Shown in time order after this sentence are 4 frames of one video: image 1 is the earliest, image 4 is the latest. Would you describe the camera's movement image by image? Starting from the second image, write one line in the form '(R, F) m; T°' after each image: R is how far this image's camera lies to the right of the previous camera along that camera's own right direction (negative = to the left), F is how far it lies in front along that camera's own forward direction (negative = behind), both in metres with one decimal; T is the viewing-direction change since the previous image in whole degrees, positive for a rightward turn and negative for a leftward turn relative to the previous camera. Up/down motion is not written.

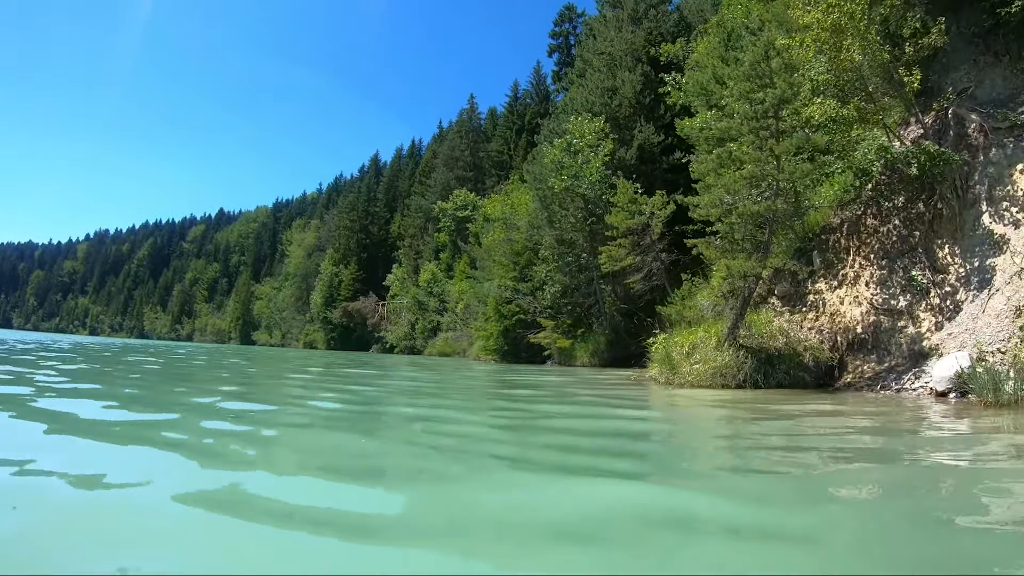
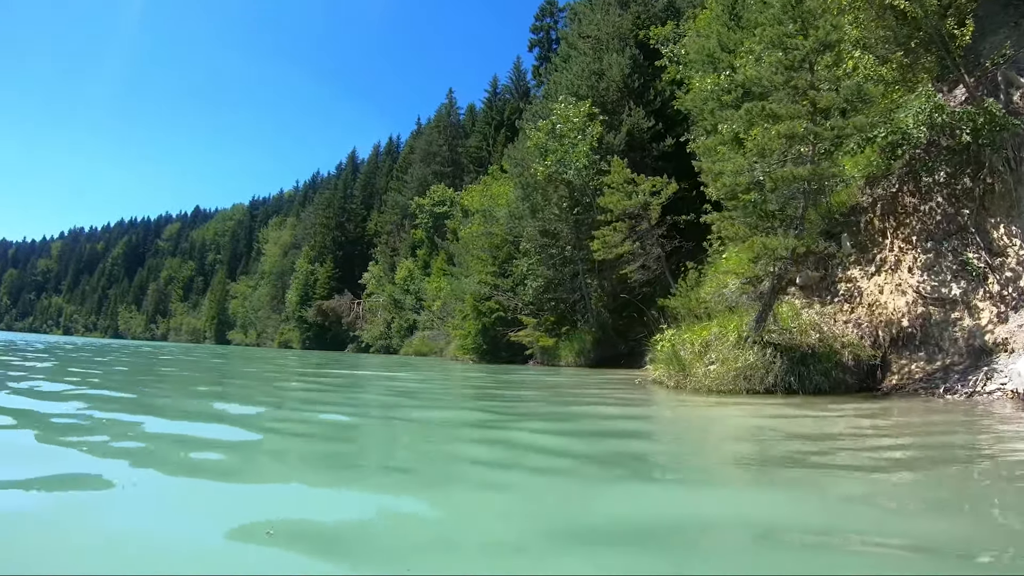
(0.0, +1.9) m; +2°
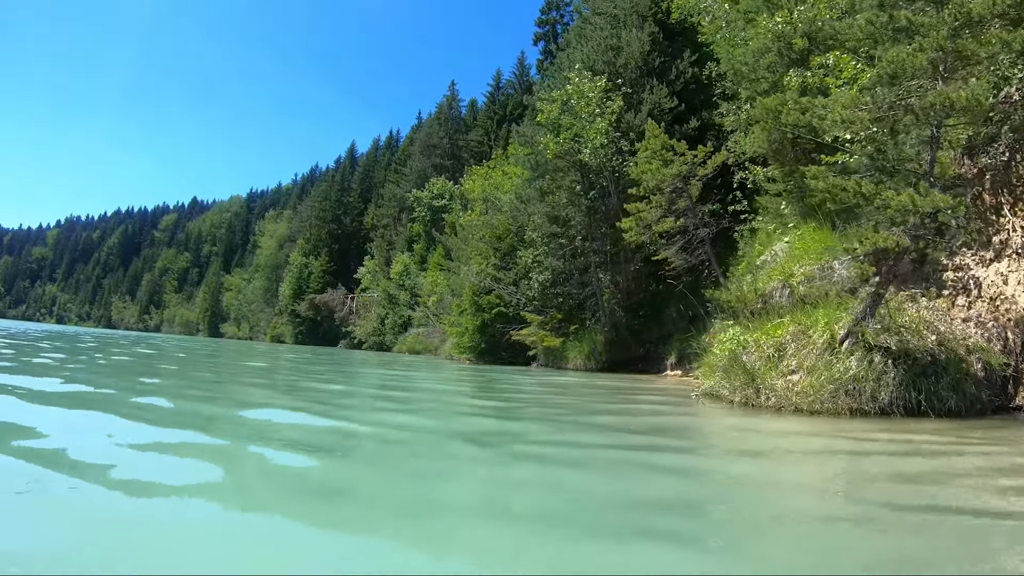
(-0.2, +2.2) m; 0°
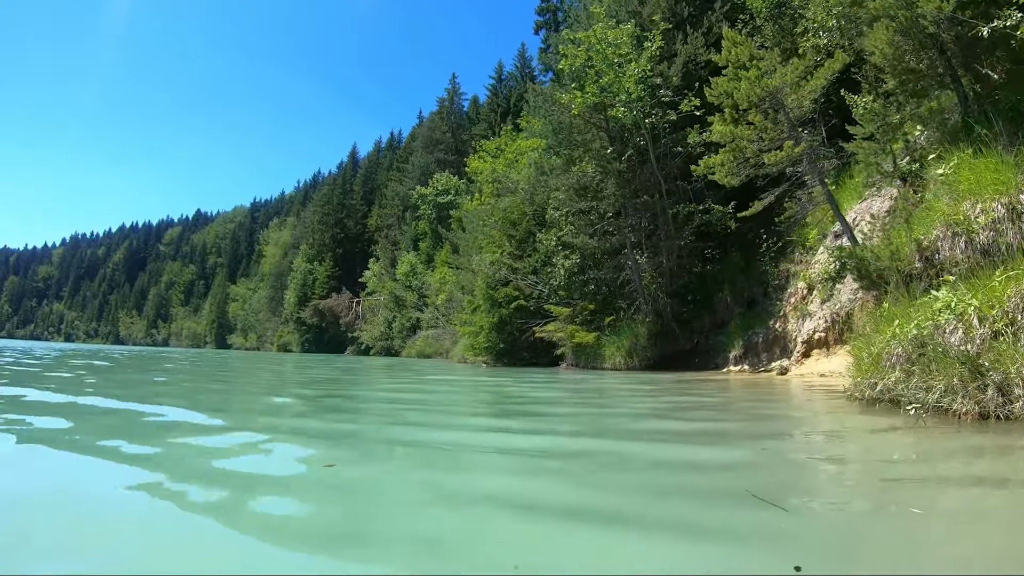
(-0.5, +2.6) m; -1°
